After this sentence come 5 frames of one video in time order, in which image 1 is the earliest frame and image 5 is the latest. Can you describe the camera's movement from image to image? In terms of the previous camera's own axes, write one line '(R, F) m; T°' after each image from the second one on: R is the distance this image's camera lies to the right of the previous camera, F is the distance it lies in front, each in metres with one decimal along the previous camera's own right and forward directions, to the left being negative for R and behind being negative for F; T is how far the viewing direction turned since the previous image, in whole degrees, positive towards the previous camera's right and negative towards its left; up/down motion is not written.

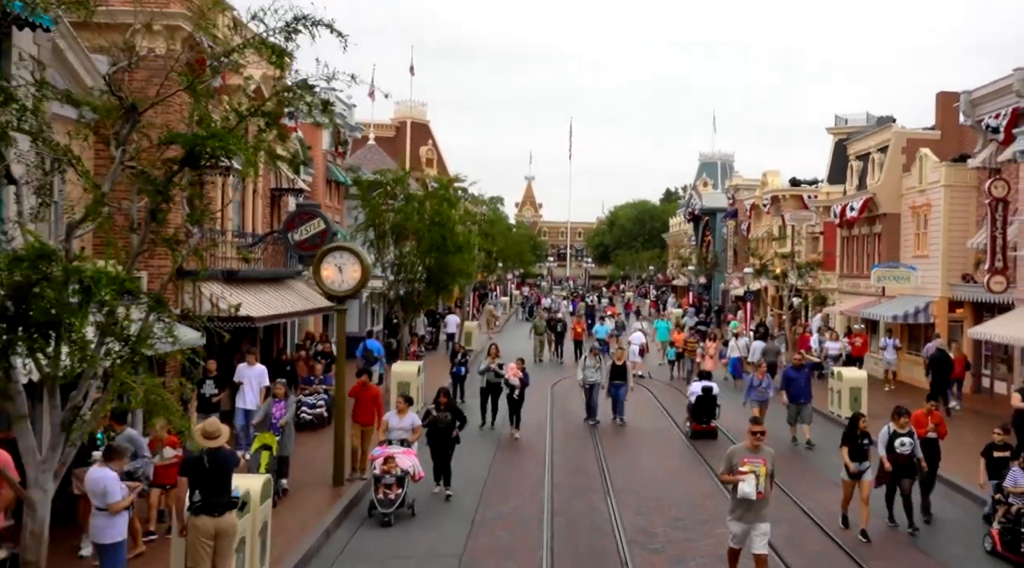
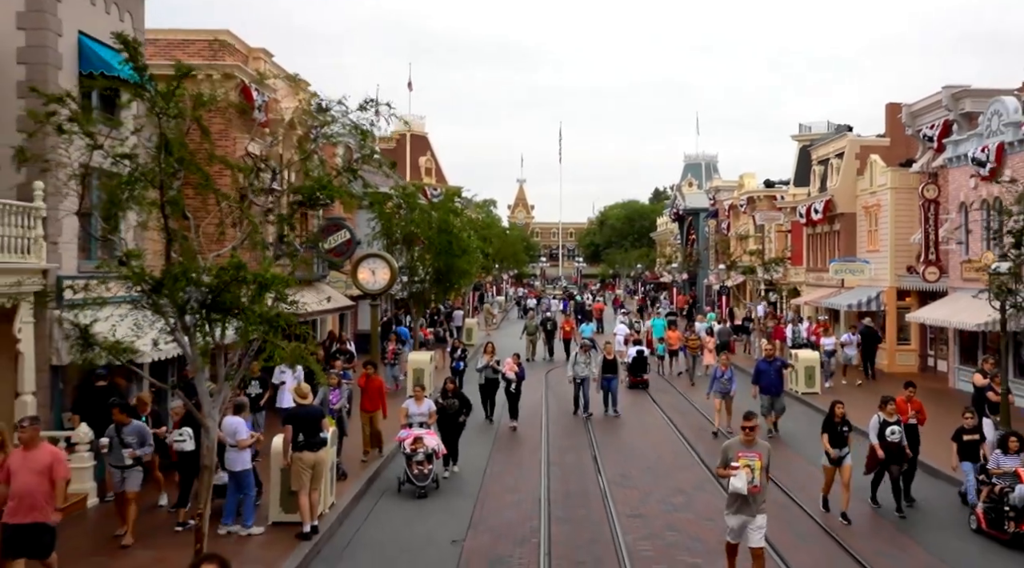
(-0.1, -2.9) m; 0°
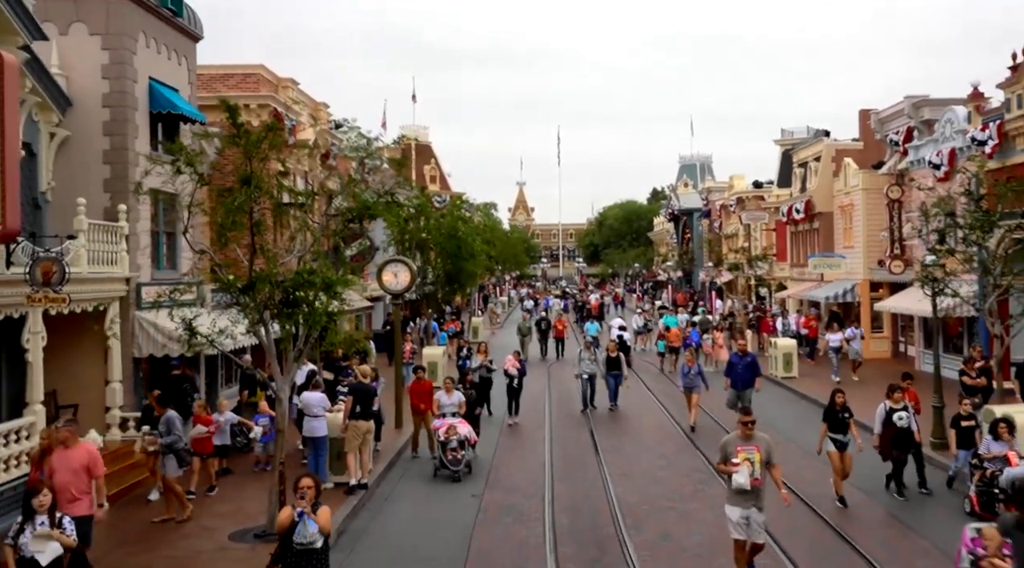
(0.0, -2.2) m; 0°
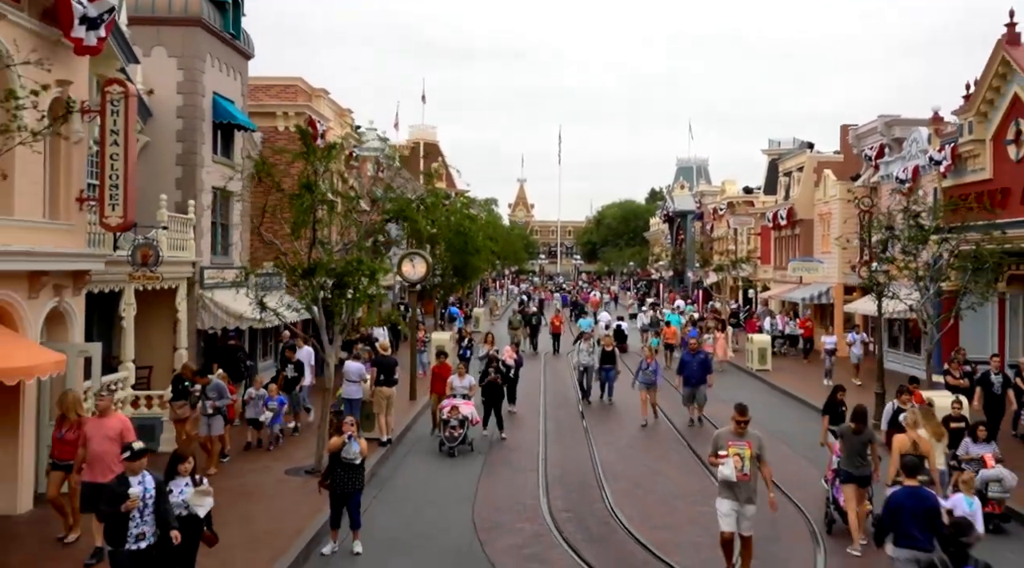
(-0.2, -2.4) m; 0°
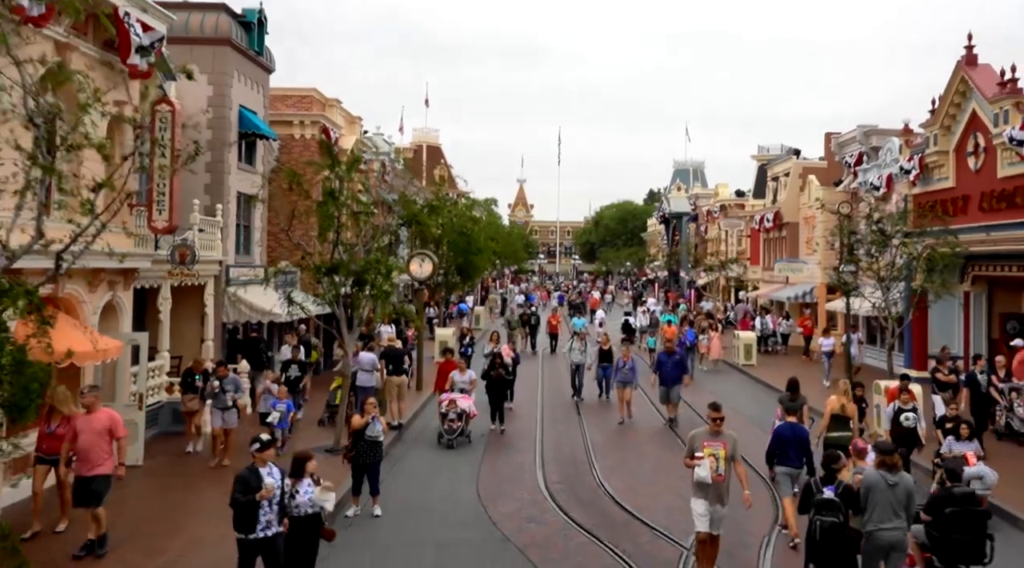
(0.0, -1.5) m; 0°
